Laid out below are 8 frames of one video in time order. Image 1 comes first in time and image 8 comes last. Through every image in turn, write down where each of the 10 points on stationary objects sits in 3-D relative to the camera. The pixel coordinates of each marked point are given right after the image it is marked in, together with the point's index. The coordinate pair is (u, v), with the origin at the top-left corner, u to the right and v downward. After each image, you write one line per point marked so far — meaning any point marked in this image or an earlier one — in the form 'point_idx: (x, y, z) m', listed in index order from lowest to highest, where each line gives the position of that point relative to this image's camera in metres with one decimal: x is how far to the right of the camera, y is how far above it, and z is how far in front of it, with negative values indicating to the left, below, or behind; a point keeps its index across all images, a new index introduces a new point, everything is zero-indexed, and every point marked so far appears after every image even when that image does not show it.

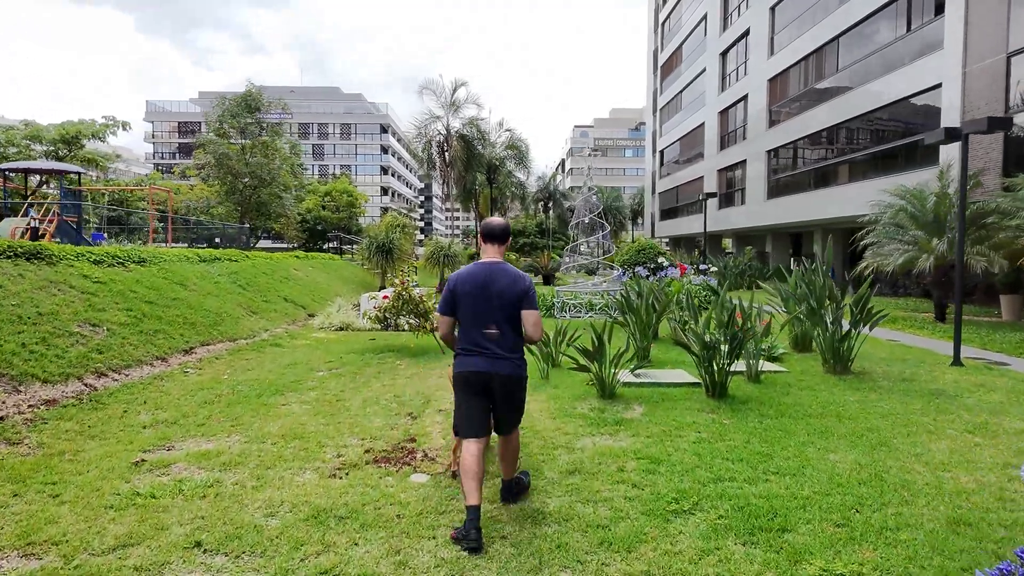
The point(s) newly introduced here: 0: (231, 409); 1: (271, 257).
0: (-2.2, -1.0, +5.1) m
1: (-5.5, +0.7, +14.8) m
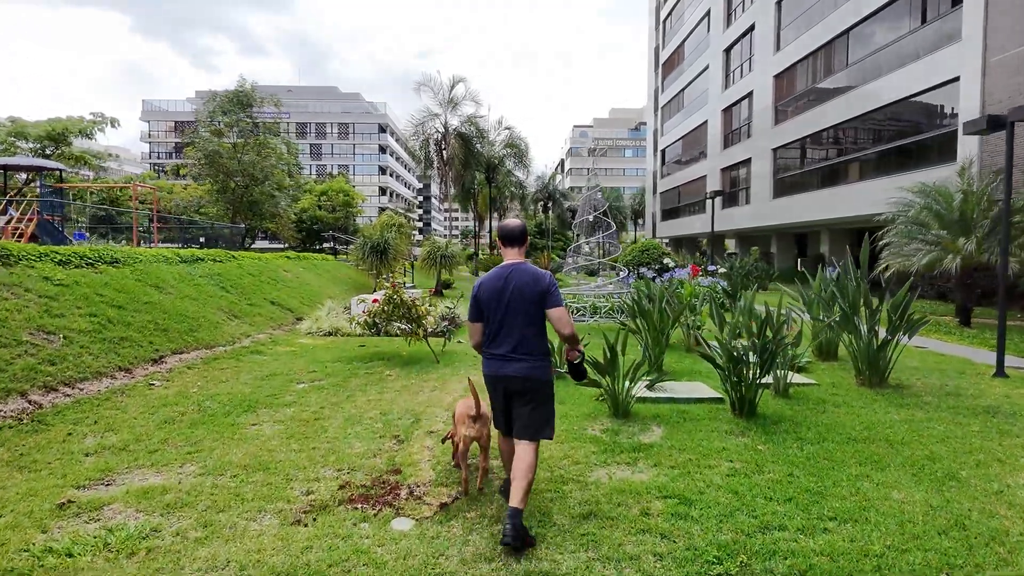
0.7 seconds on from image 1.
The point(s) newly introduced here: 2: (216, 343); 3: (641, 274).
0: (-2.2, -1.0, +4.5) m
1: (-5.5, +0.7, +14.2) m
2: (-3.5, -0.7, +7.8) m
3: (+2.6, +0.3, +13.2) m
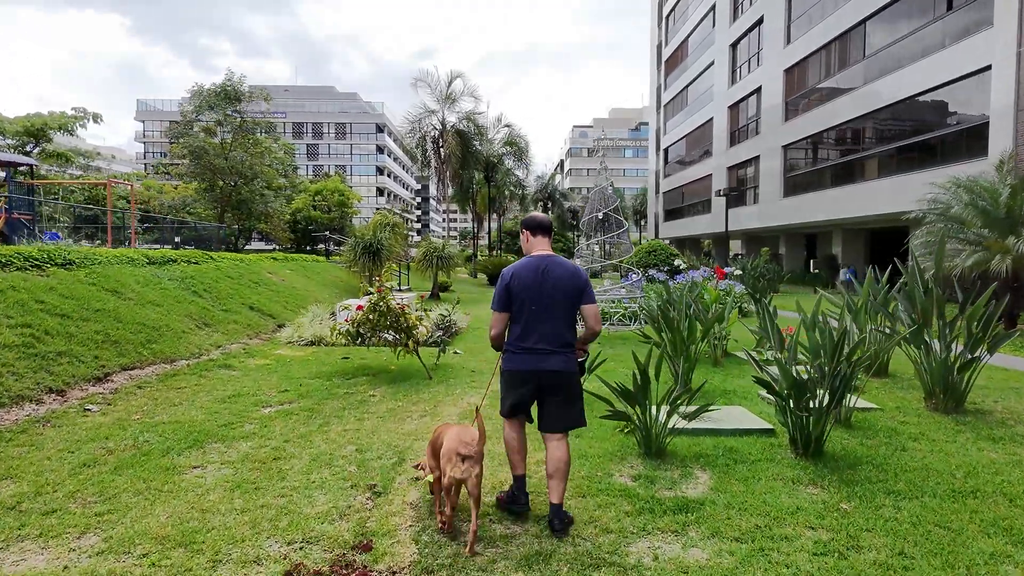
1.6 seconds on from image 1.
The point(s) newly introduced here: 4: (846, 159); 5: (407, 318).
0: (-2.2, -1.0, +3.5) m
1: (-5.4, +0.6, +13.2) m
2: (-3.5, -0.7, +6.9) m
3: (+2.6, +0.2, +12.3) m
4: (+10.0, +3.8, +19.4) m
5: (-1.0, -0.3, +6.5) m
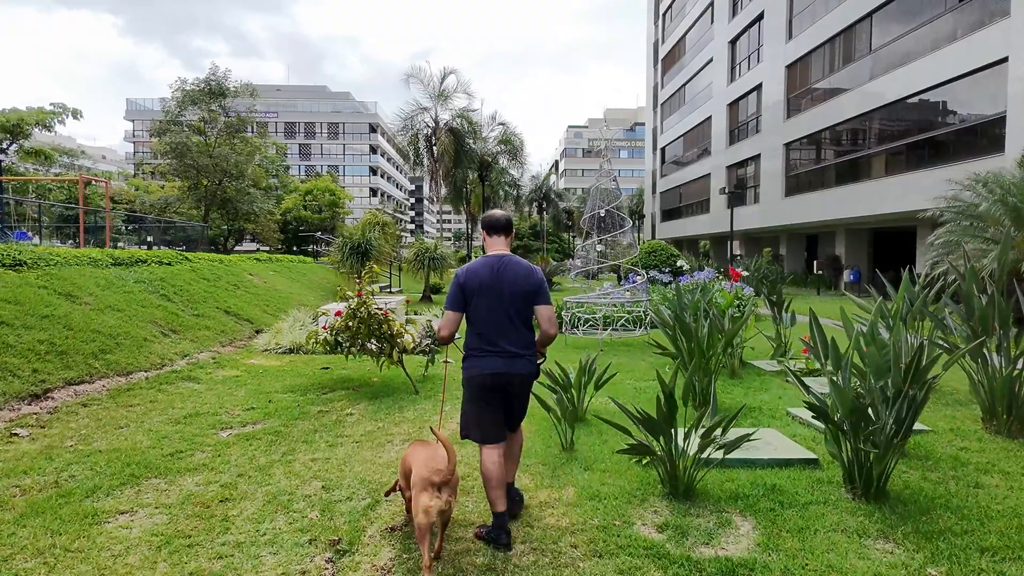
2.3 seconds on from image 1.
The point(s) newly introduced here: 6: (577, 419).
0: (-2.2, -1.1, +2.9) m
1: (-5.5, +0.5, +12.5) m
2: (-3.5, -0.7, +6.2) m
3: (+2.5, +0.2, +11.7) m
4: (+9.8, +3.8, +18.8) m
5: (-1.1, -0.3, +5.8) m
6: (+0.4, -0.9, +4.5) m
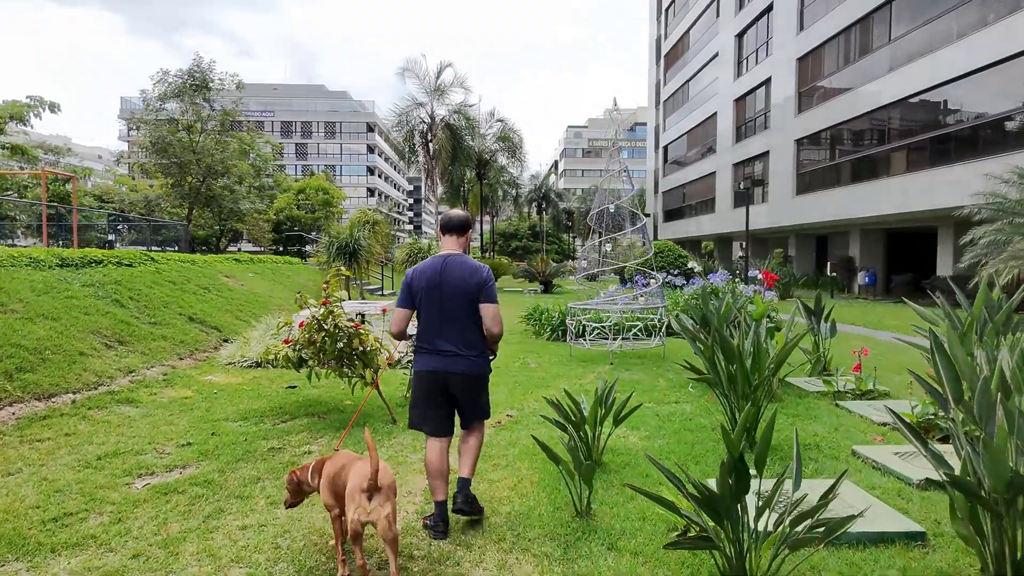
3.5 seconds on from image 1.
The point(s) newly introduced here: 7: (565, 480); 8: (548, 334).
0: (-2.2, -1.1, +1.9) m
1: (-5.6, +0.5, +11.5) m
2: (-3.6, -0.8, +5.2) m
3: (+2.5, +0.1, +10.7) m
4: (+9.8, +3.7, +17.8) m
5: (-1.1, -0.3, +4.8) m
6: (+0.4, -1.0, +3.5) m
7: (+0.3, -0.9, +3.2) m
8: (+0.5, -0.7, +9.5) m
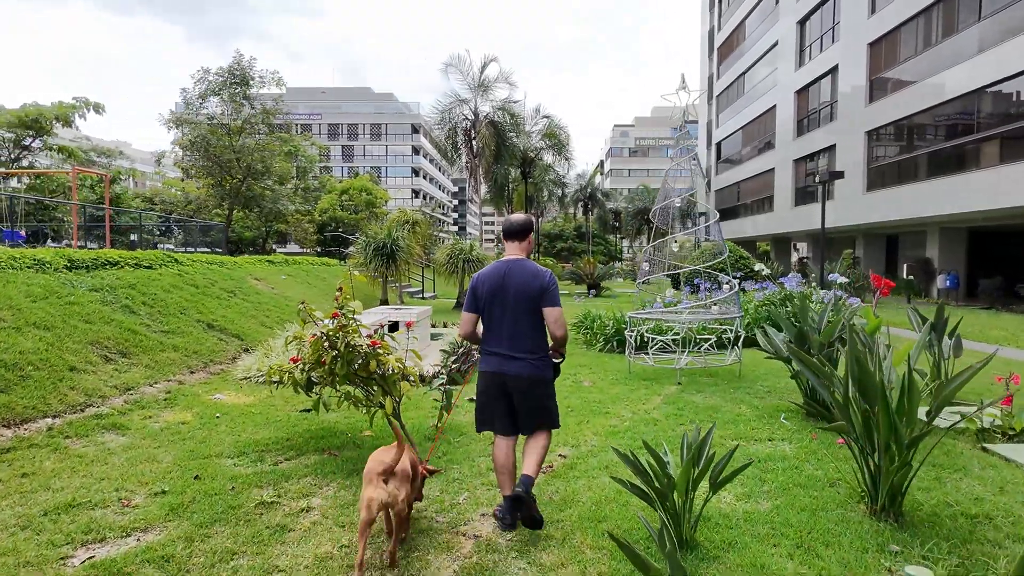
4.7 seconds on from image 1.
0: (-2.1, -1.1, +1.1) m
1: (-4.8, +0.4, +10.9) m
2: (-3.2, -0.8, +4.4) m
3: (+3.2, 0.0, +9.5) m
4: (+11.0, +3.6, +16.2) m
5: (-0.8, -0.4, +3.9) m
6: (+0.7, -1.0, +2.5) m
7: (+0.5, -1.0, +2.2) m
8: (+1.2, -0.7, +8.4) m
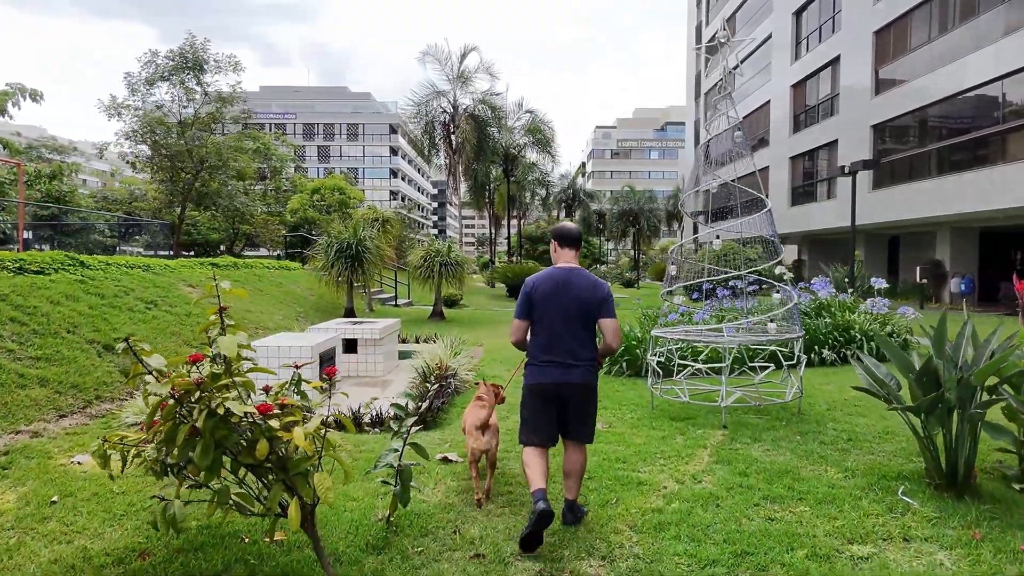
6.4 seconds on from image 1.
0: (-2.0, -1.2, -0.6) m
1: (-5.0, +0.3, +9.2) m
2: (-3.2, -0.9, +2.7) m
3: (+3.0, -0.1, +8.0) m
4: (+10.6, +3.5, +14.9) m
5: (-0.8, -0.5, +2.3) m
6: (+0.7, -1.1, +0.9) m
7: (+0.5, -1.1, +0.6) m
8: (+1.0, -0.8, +6.9) m
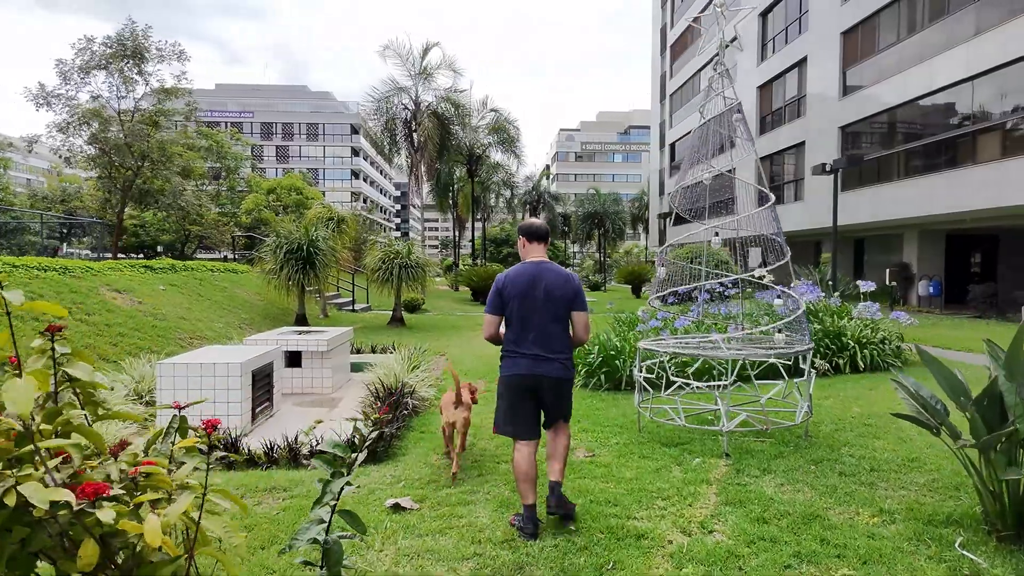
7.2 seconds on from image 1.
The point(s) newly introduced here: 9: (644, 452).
0: (-1.9, -1.2, -1.5) m
1: (-5.4, +0.2, +8.2) m
2: (-3.3, -1.0, +1.8) m
3: (+2.7, -0.1, +7.5) m
4: (+9.8, +3.4, +14.8) m
5: (-0.9, -0.5, +1.5) m
6: (+0.7, -1.1, +0.3) m
7: (+0.5, -1.1, 0.0) m
8: (+0.7, -0.9, +6.2) m
9: (+0.8, -1.0, +4.1) m
